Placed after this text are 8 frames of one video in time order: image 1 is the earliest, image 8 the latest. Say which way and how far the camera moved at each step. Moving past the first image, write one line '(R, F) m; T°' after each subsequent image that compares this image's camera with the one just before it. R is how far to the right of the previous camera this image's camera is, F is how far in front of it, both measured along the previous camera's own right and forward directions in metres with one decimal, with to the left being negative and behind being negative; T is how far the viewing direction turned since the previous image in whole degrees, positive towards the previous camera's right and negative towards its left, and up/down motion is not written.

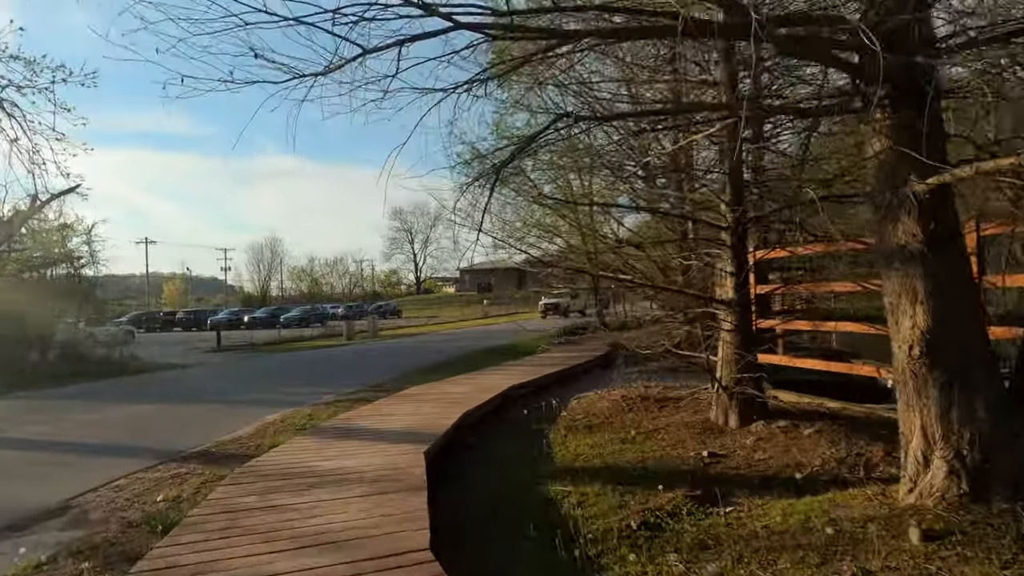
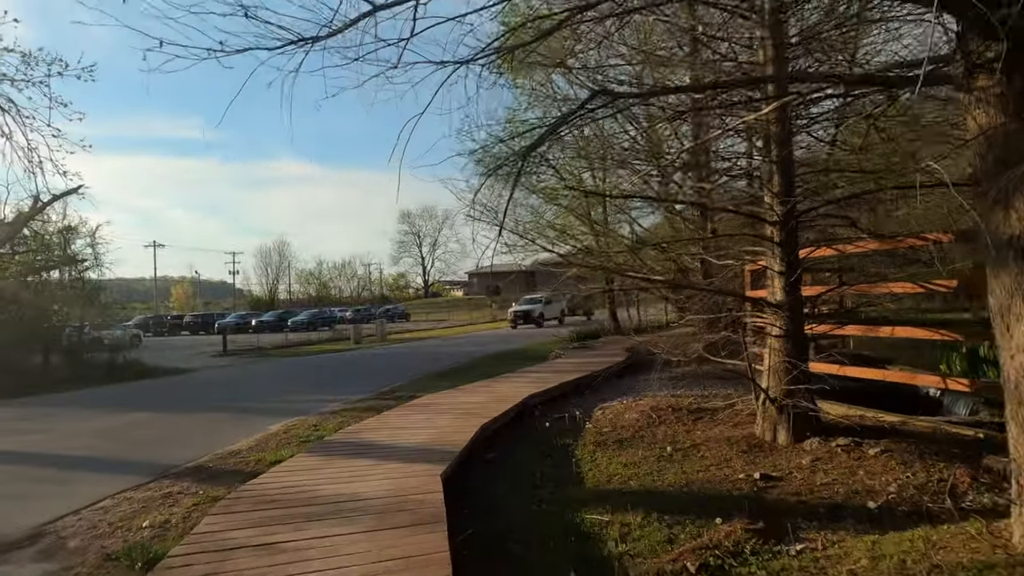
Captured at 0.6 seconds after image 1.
(-0.2, +0.7) m; -1°
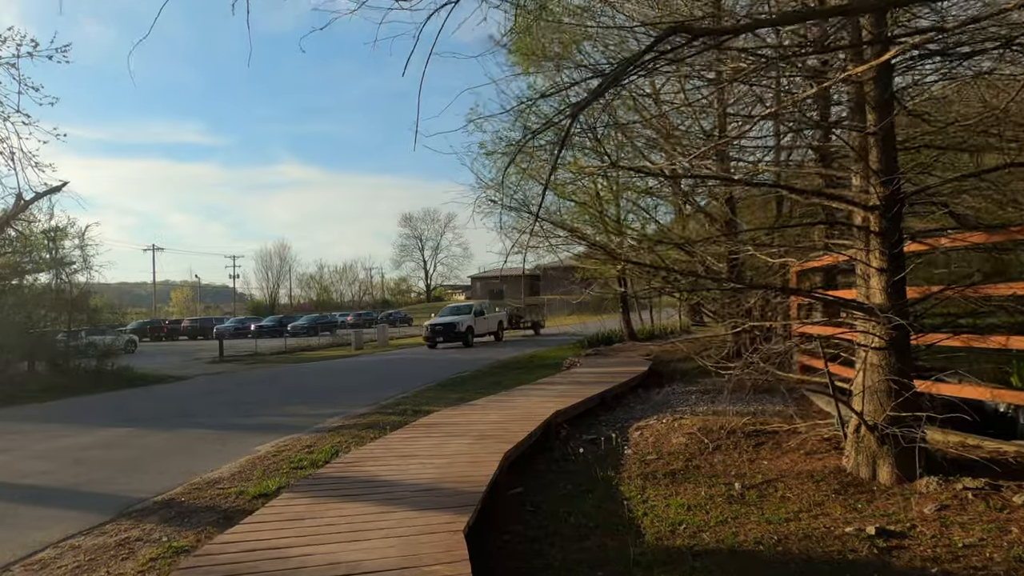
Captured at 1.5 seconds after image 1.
(-0.3, +1.2) m; 0°
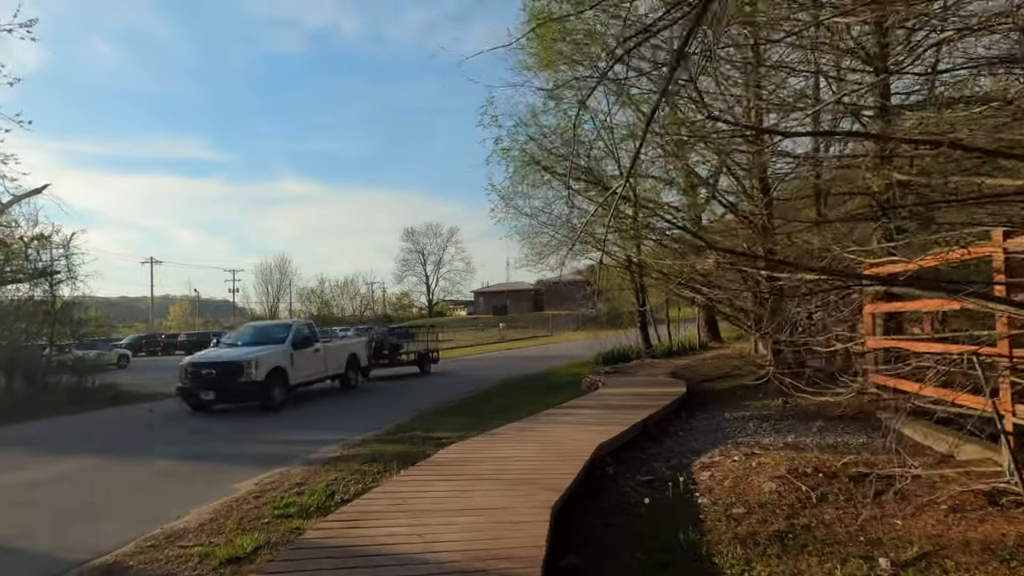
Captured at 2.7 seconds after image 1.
(-0.4, +1.5) m; 0°
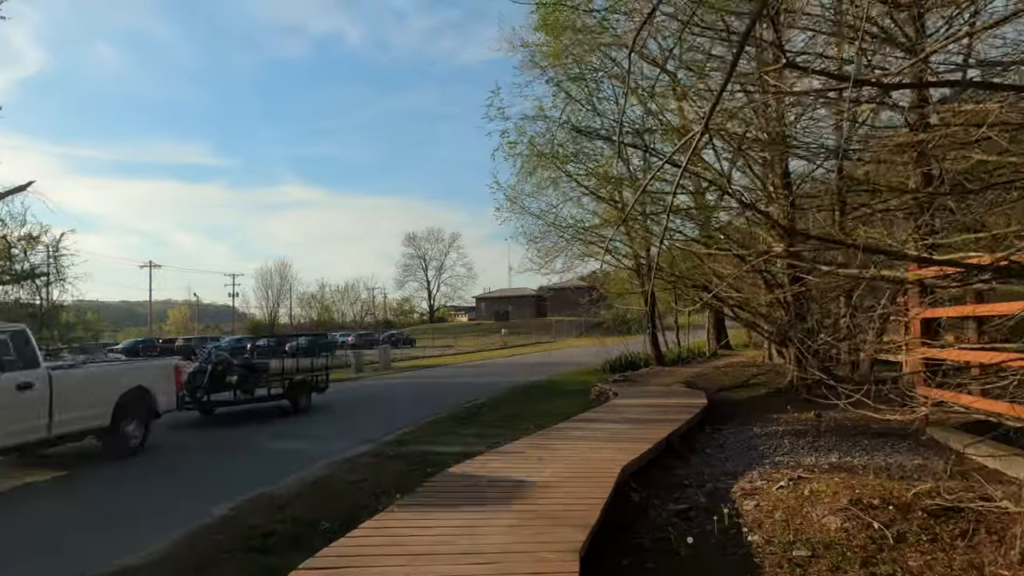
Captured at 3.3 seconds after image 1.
(-0.1, +0.9) m; 0°
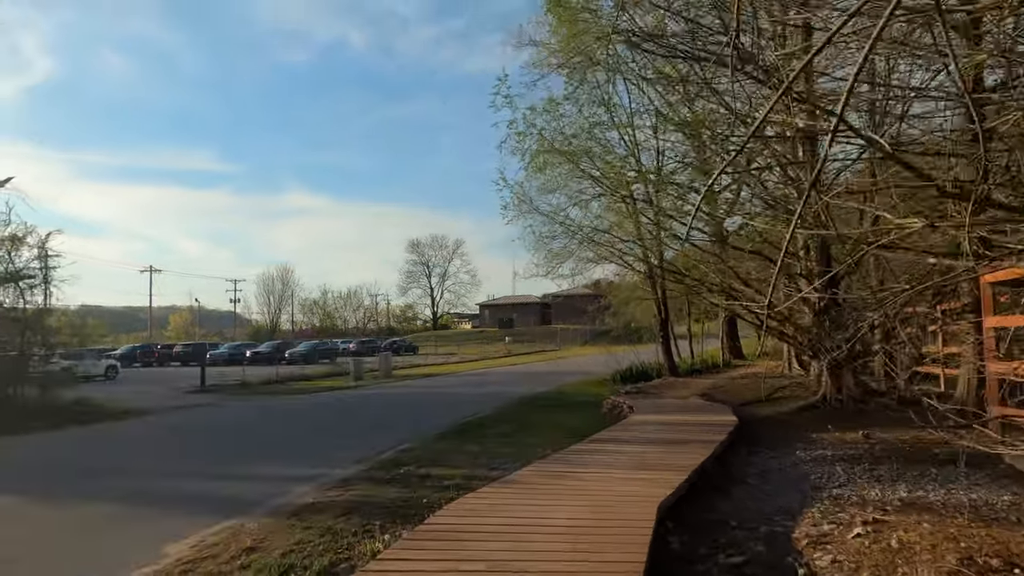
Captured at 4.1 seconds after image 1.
(-0.1, +1.1) m; 0°
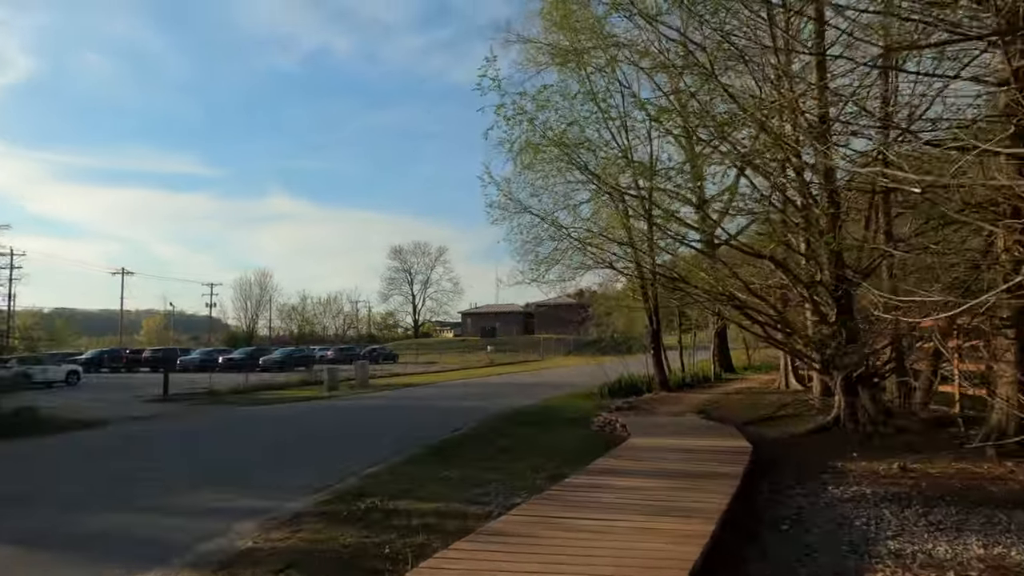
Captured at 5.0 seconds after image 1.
(0.0, +1.2) m; +1°
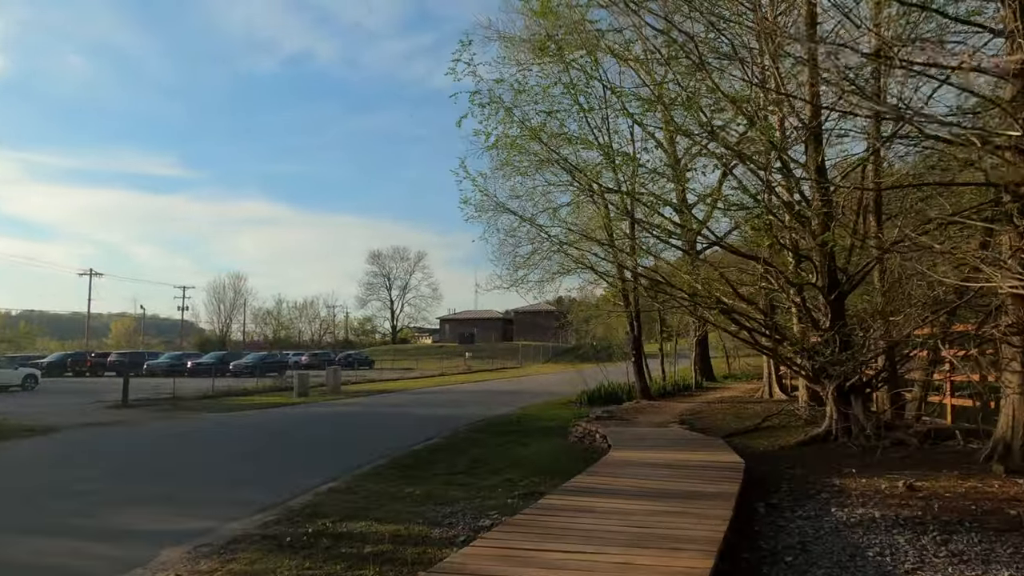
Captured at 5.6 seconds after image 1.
(+0.1, +0.8) m; +2°
